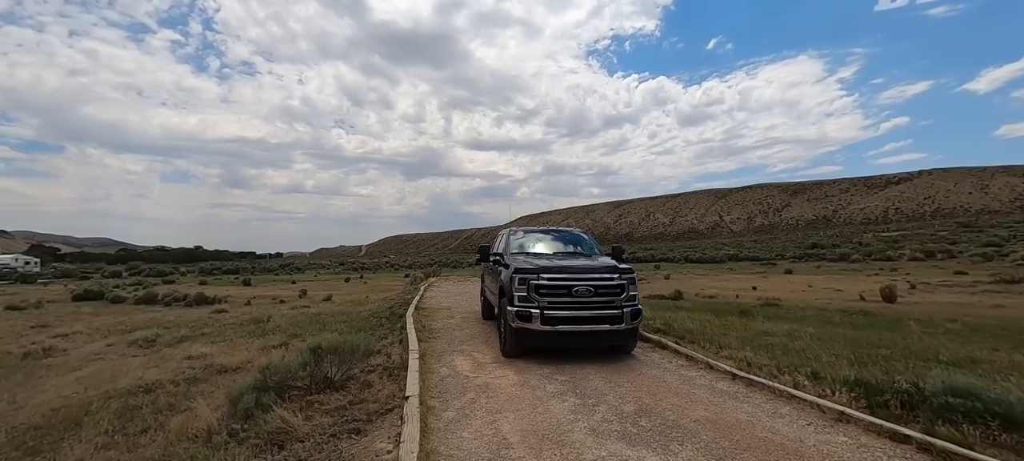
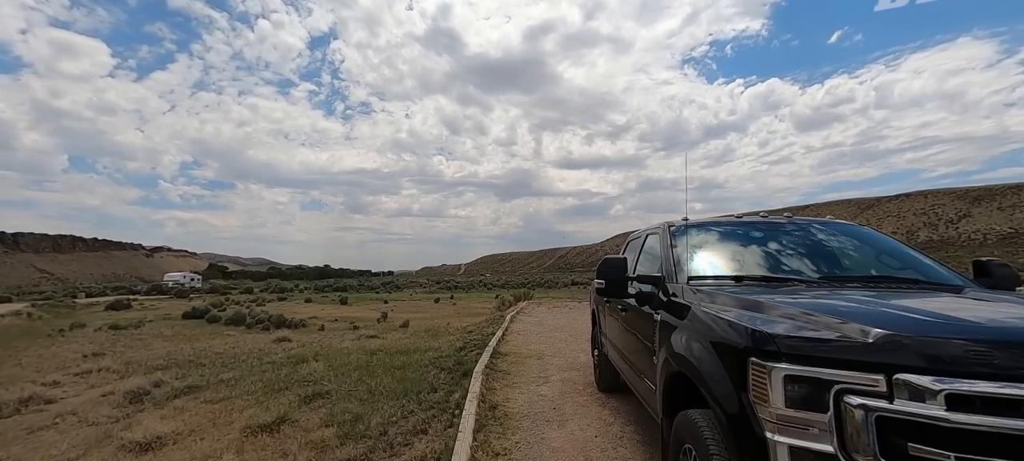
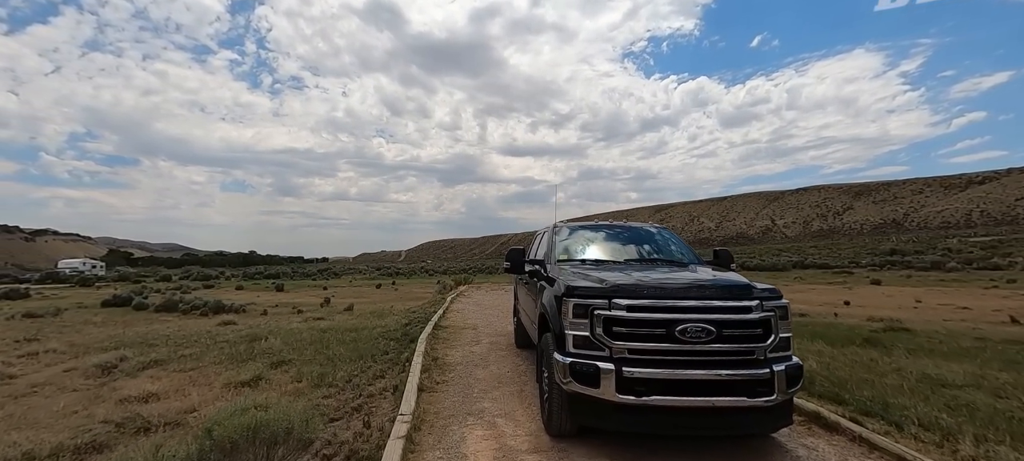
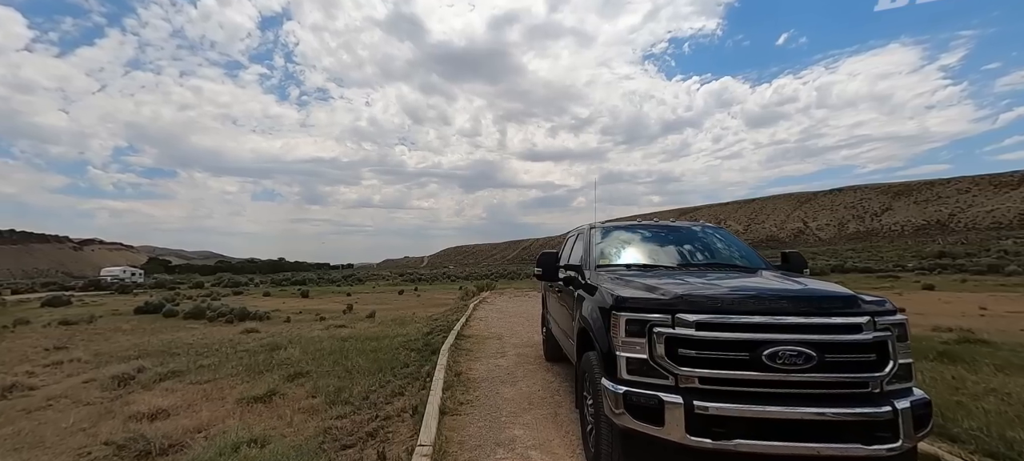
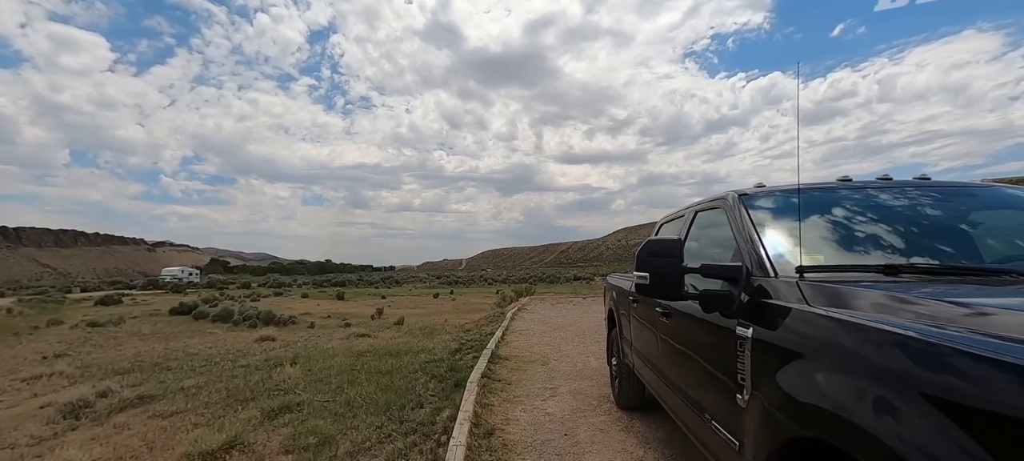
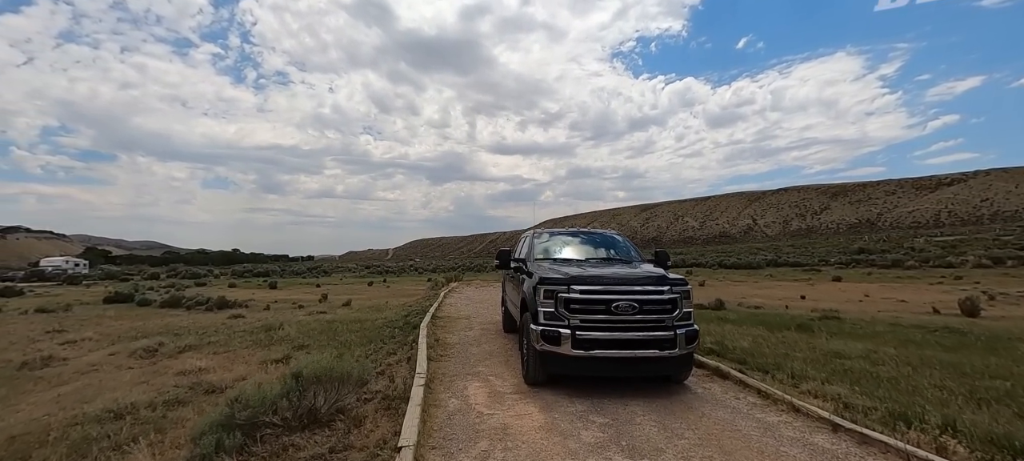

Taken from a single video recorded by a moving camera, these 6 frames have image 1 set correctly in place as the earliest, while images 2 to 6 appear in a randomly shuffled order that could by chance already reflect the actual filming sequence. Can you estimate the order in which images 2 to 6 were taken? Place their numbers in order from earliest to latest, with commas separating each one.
6, 3, 4, 2, 5
